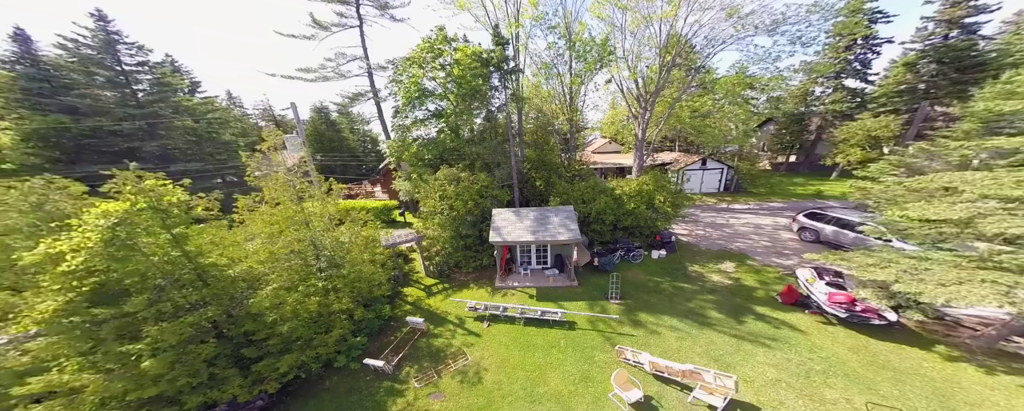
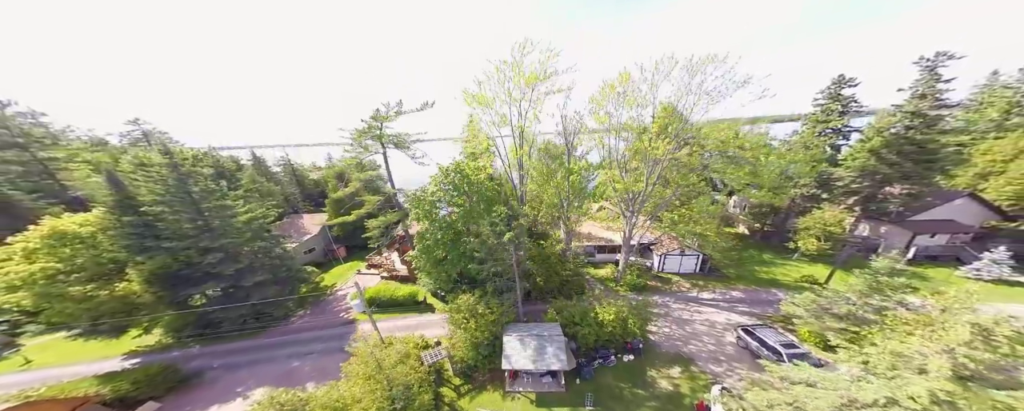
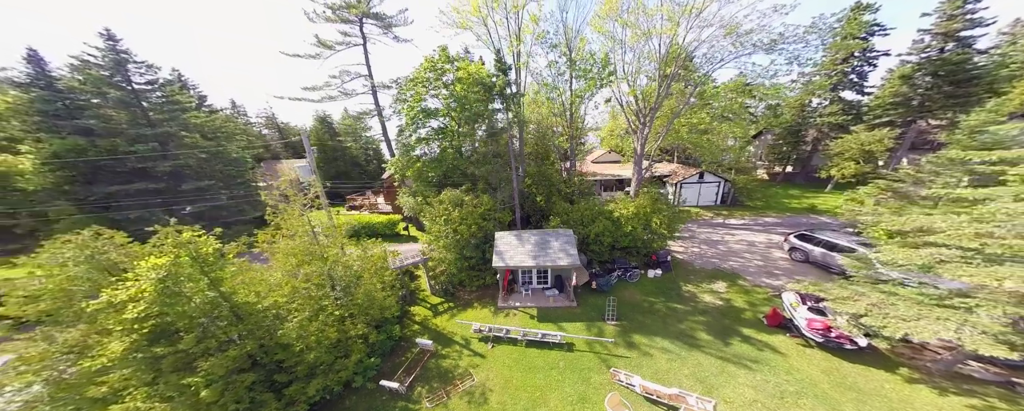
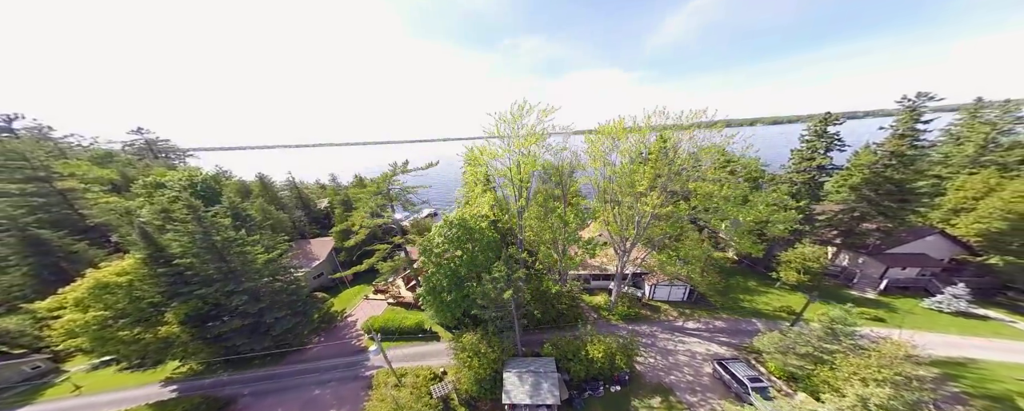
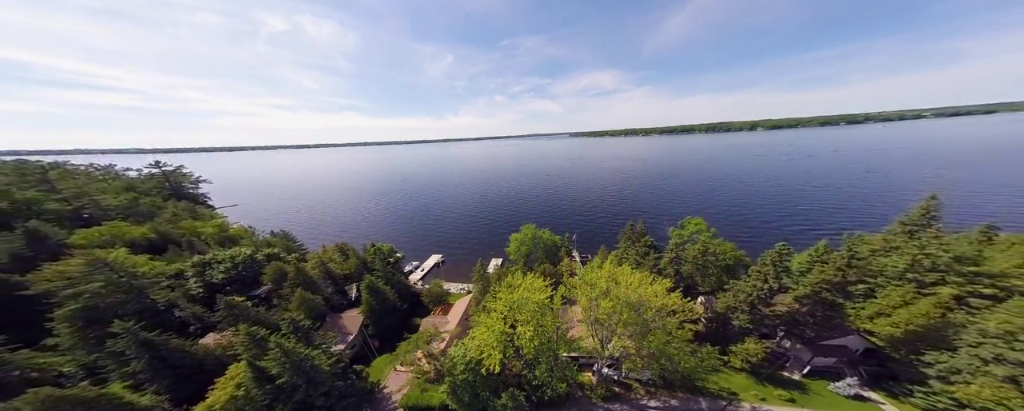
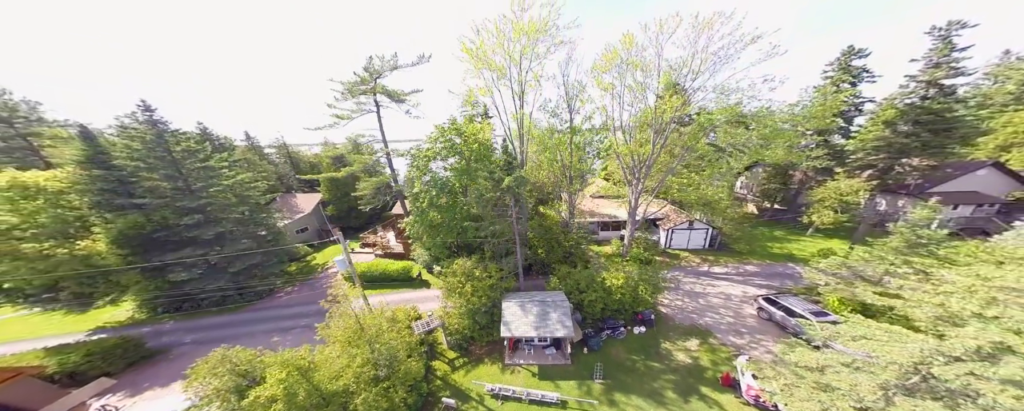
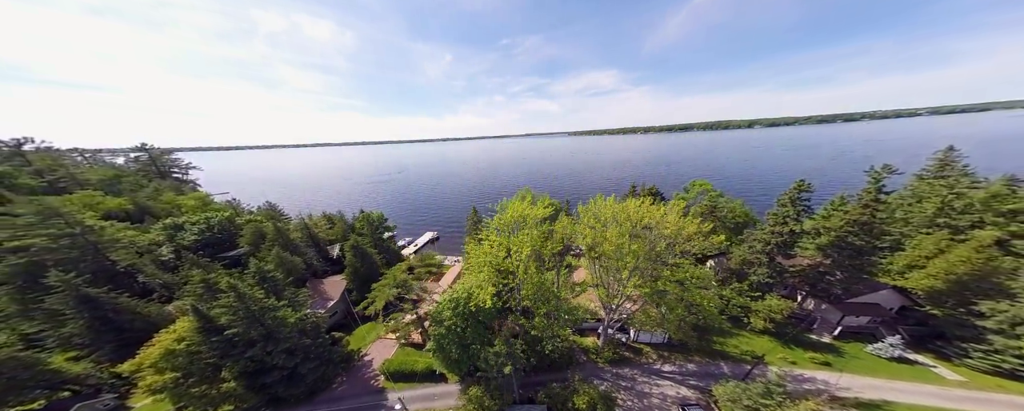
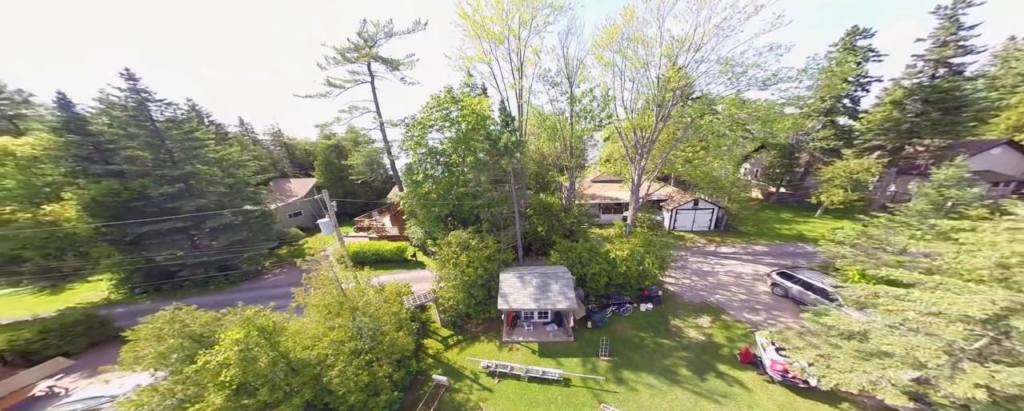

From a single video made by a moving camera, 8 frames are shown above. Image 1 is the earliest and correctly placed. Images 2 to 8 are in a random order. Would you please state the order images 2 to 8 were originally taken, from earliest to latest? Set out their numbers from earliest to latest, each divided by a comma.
3, 8, 6, 2, 4, 7, 5
